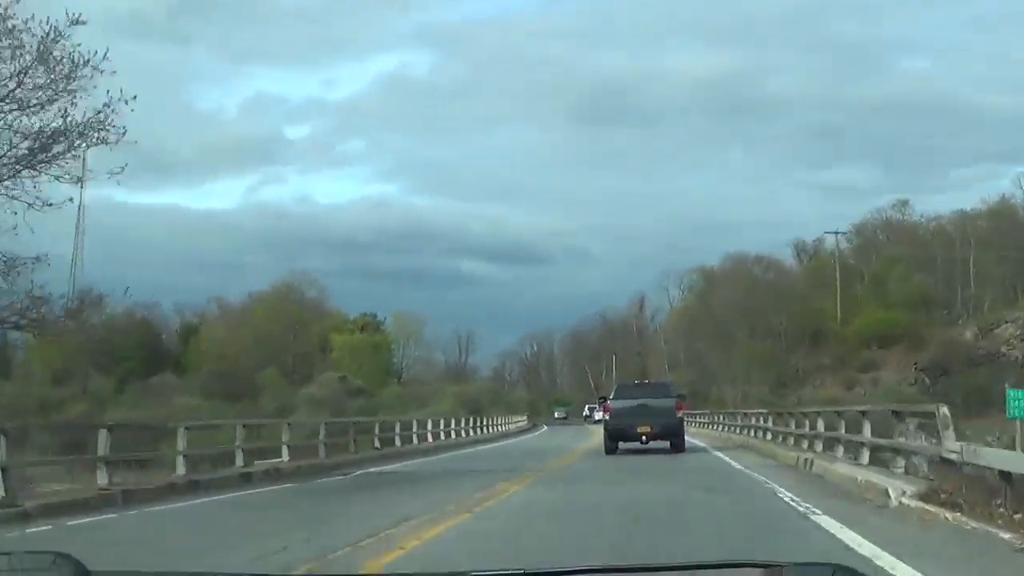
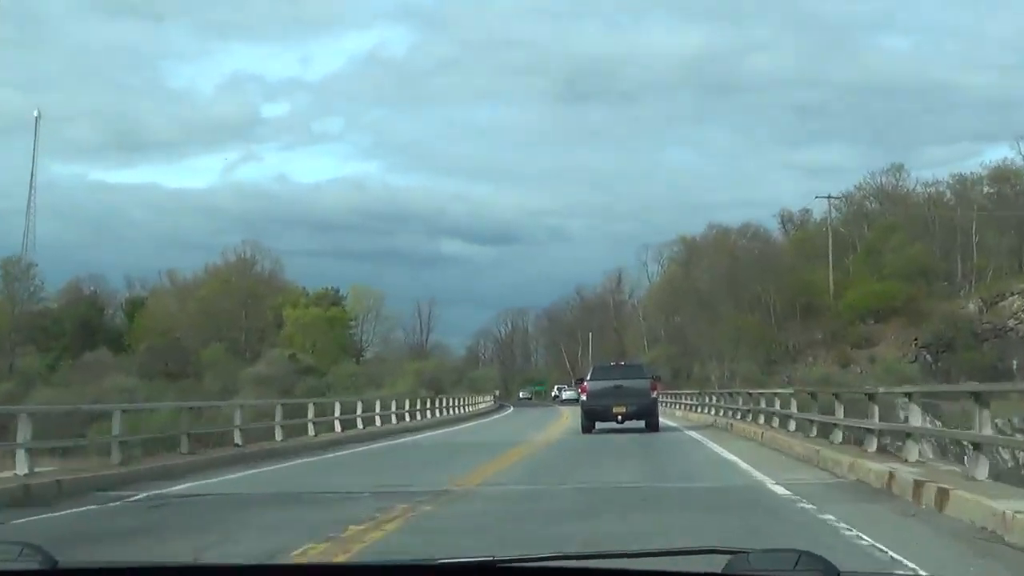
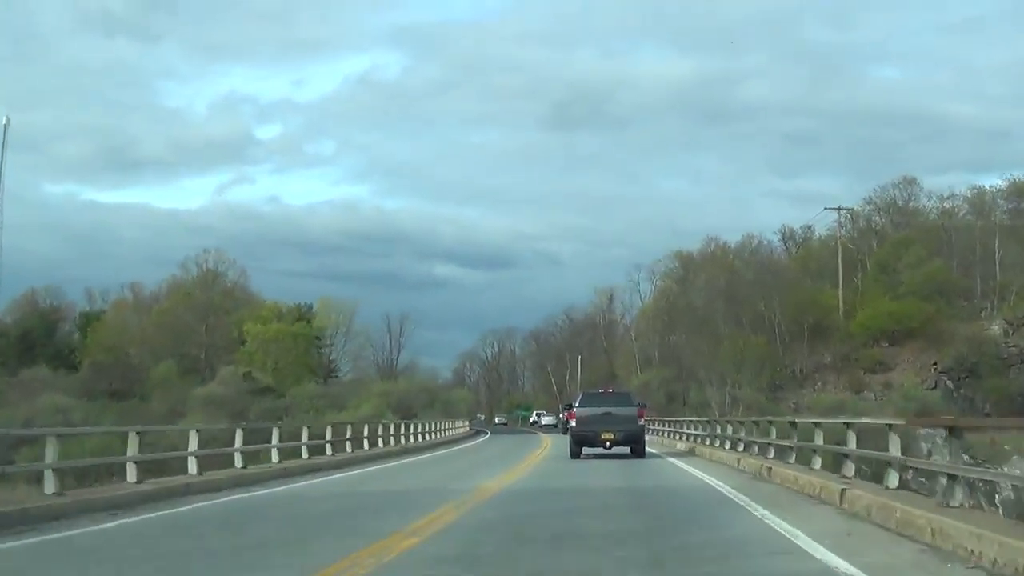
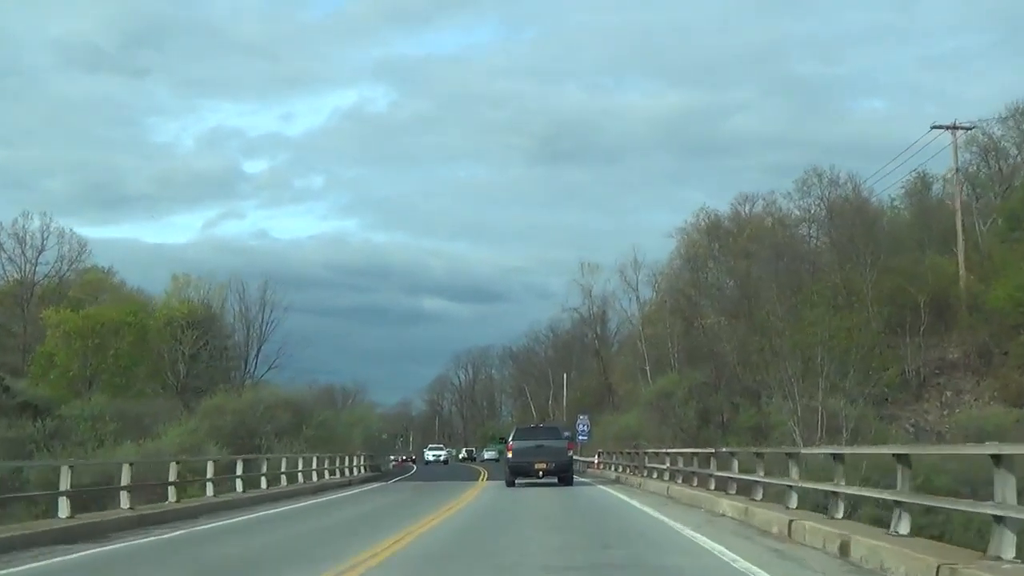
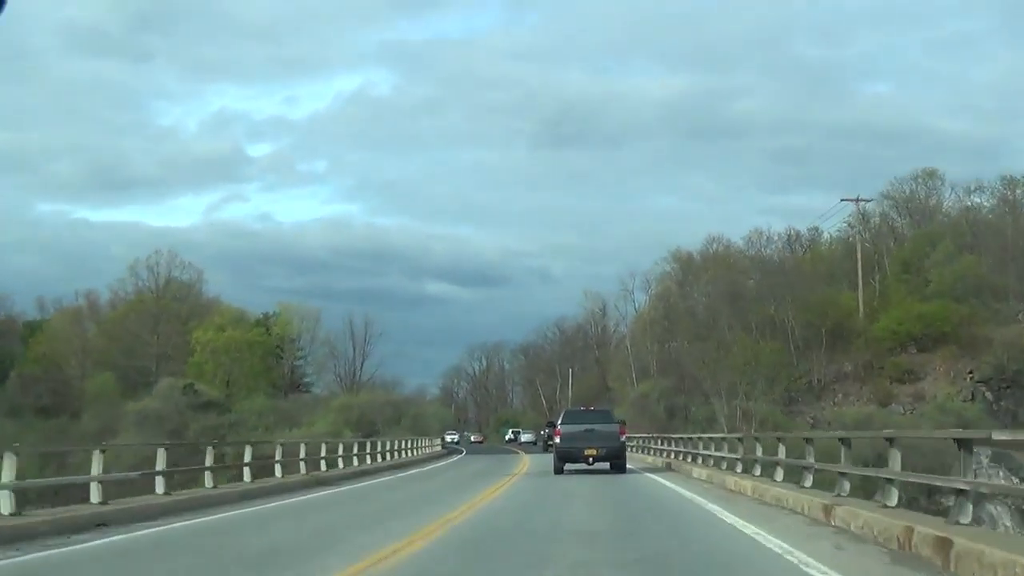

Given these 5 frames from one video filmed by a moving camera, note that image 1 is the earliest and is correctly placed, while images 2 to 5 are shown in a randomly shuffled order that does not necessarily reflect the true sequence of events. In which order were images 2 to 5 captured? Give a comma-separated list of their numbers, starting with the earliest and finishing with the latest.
2, 3, 5, 4
